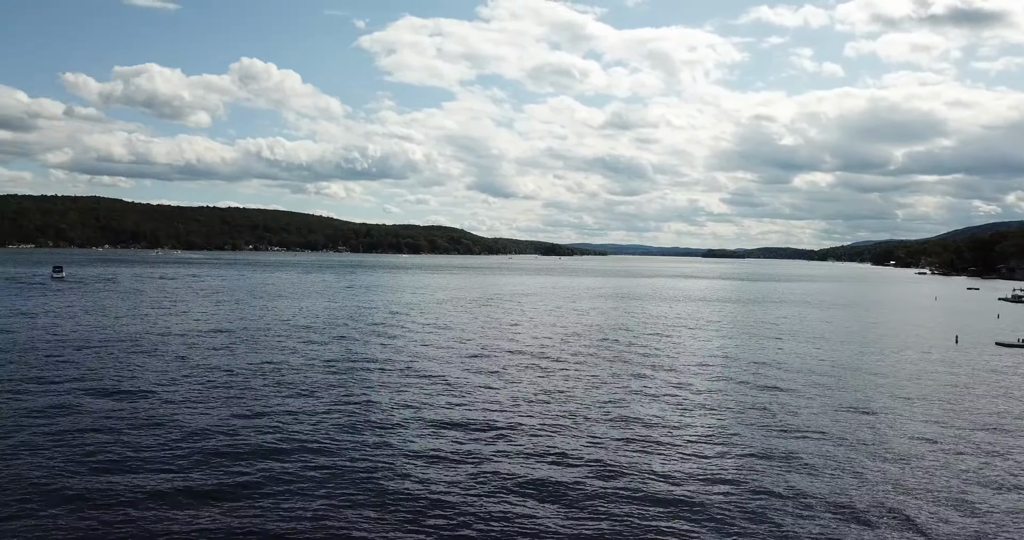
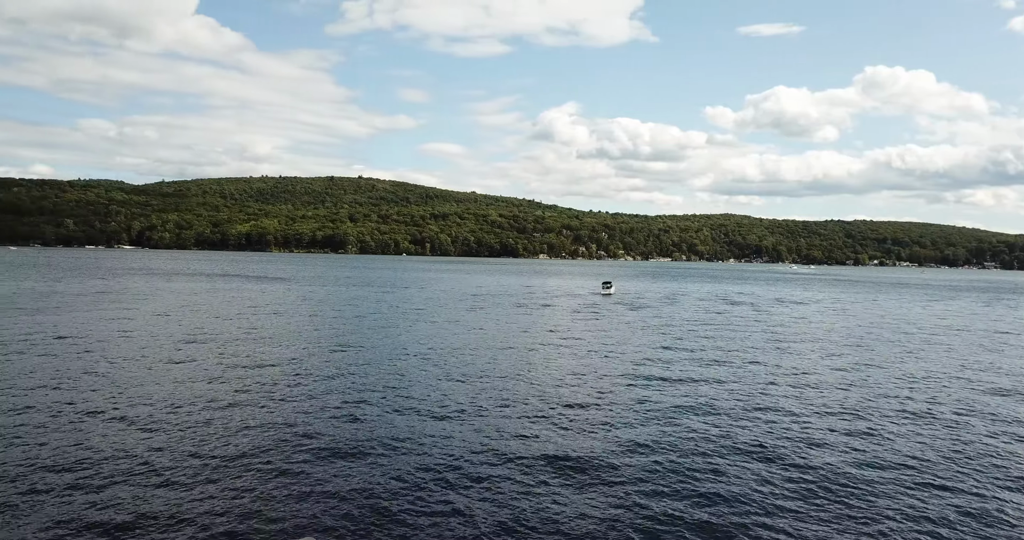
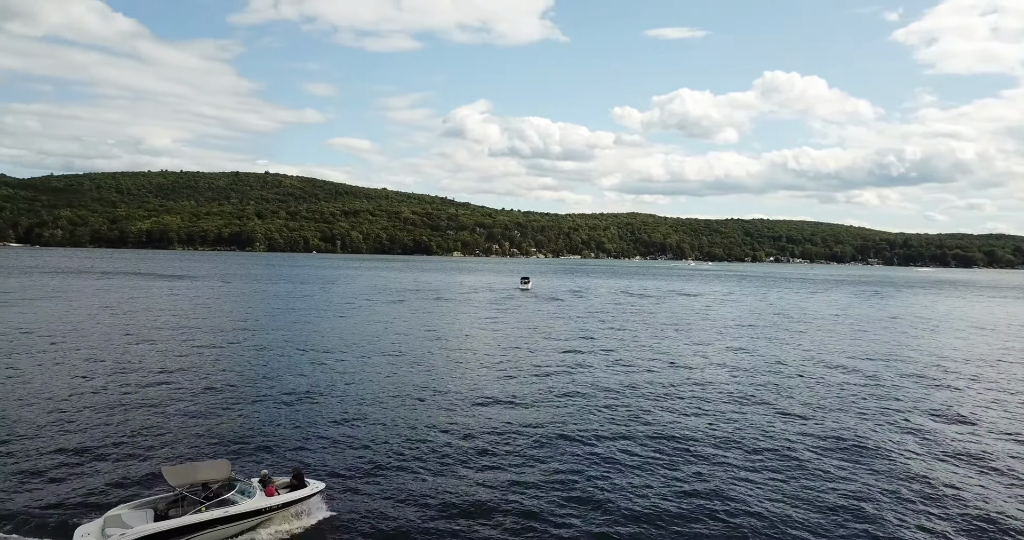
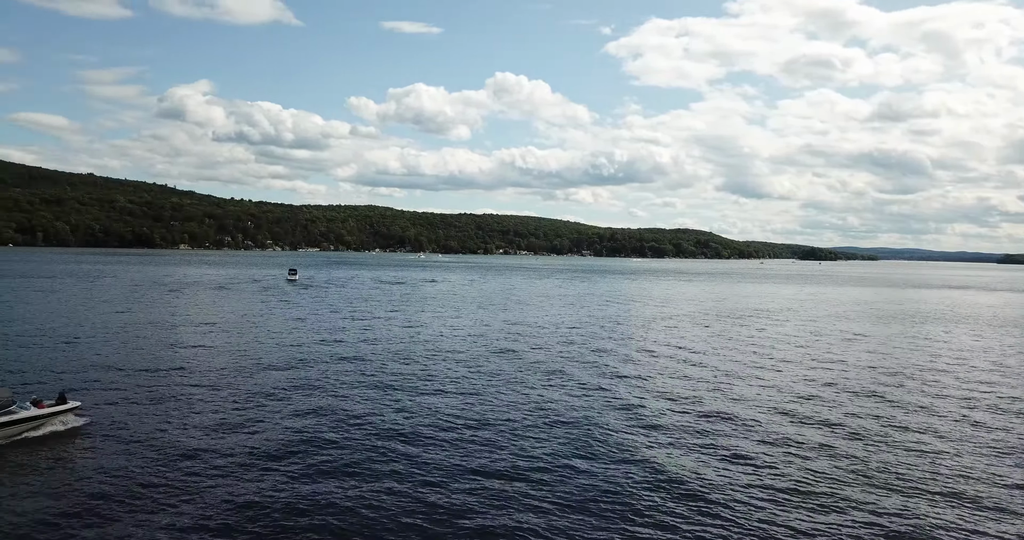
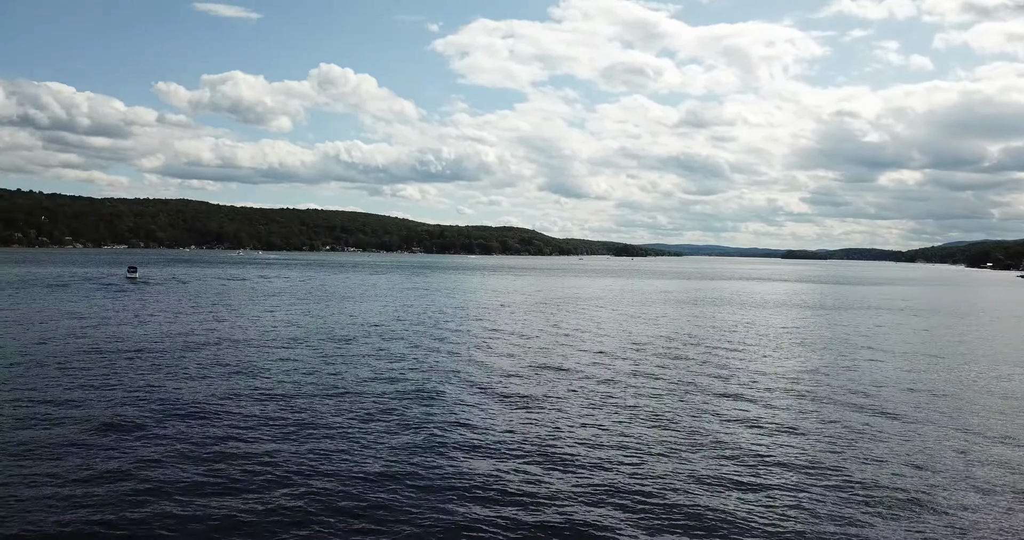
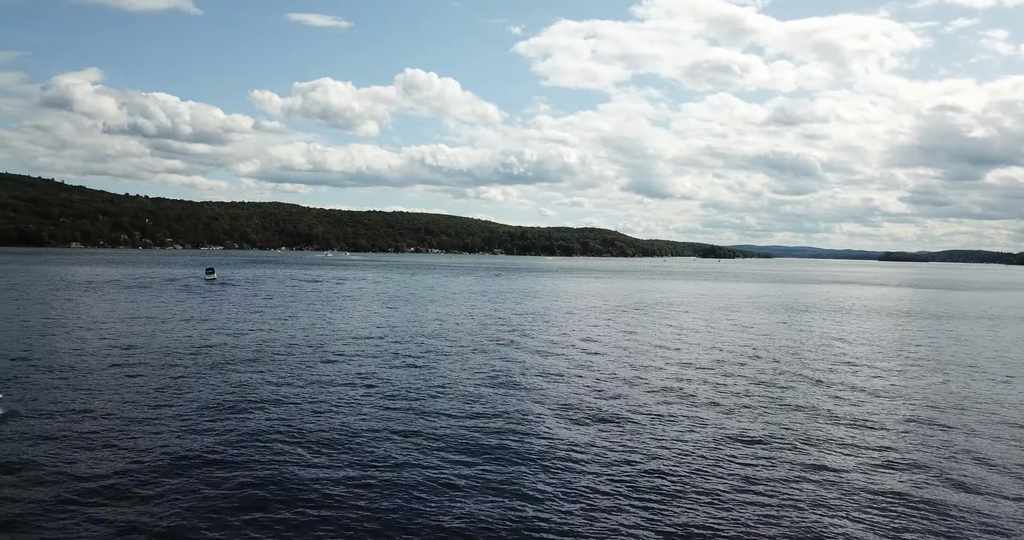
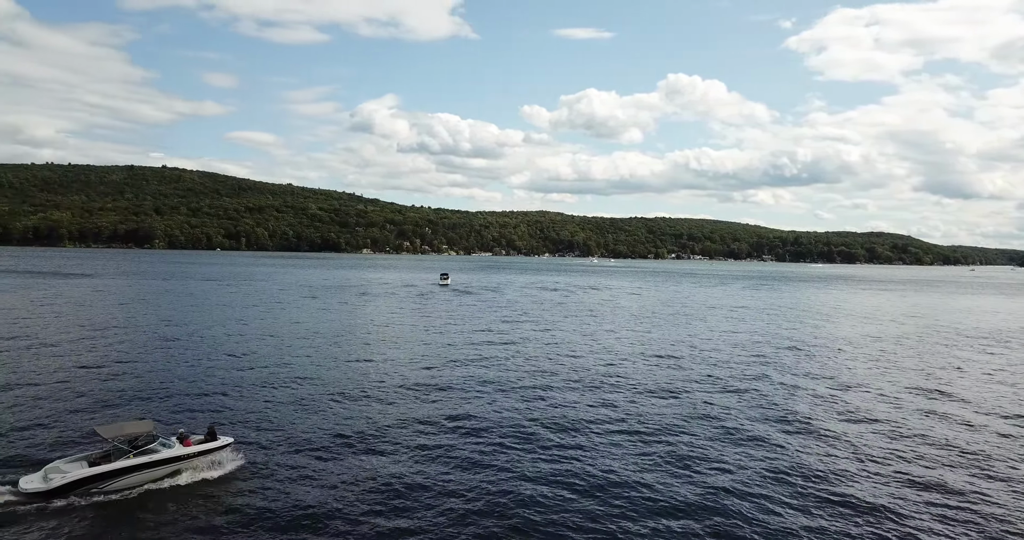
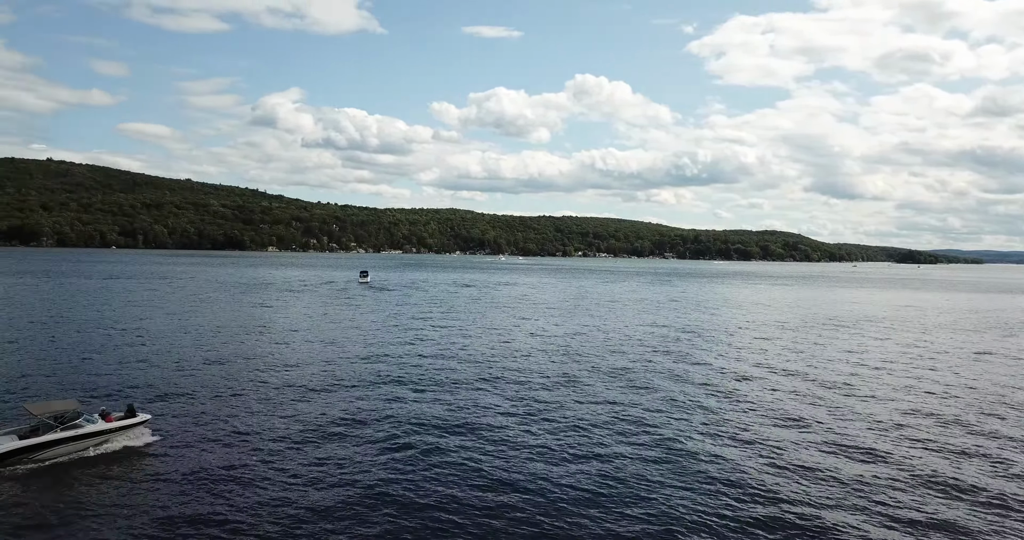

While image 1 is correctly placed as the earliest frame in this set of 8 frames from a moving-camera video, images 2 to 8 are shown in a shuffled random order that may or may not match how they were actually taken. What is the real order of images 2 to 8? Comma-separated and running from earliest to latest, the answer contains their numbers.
5, 6, 4, 8, 7, 3, 2
